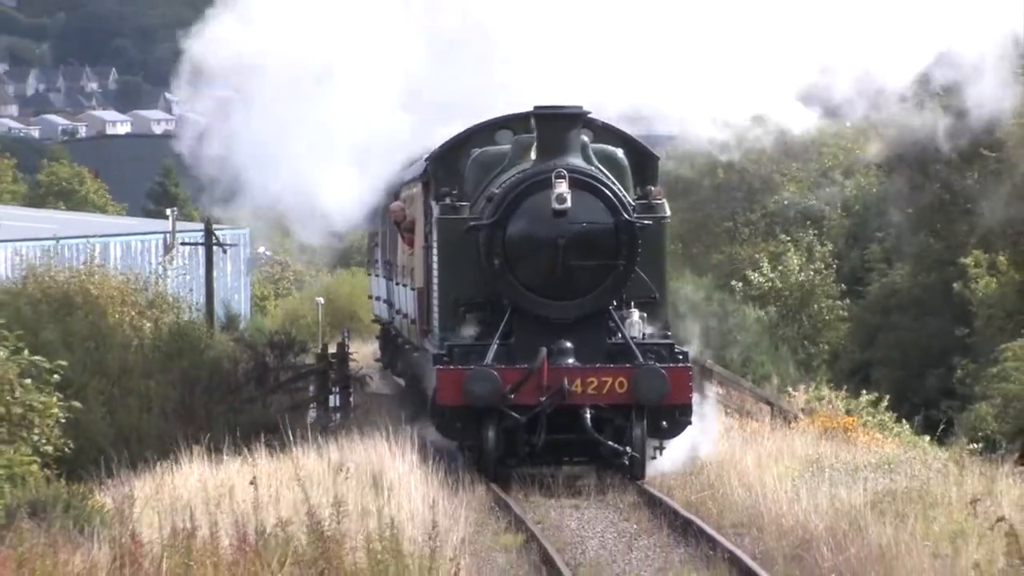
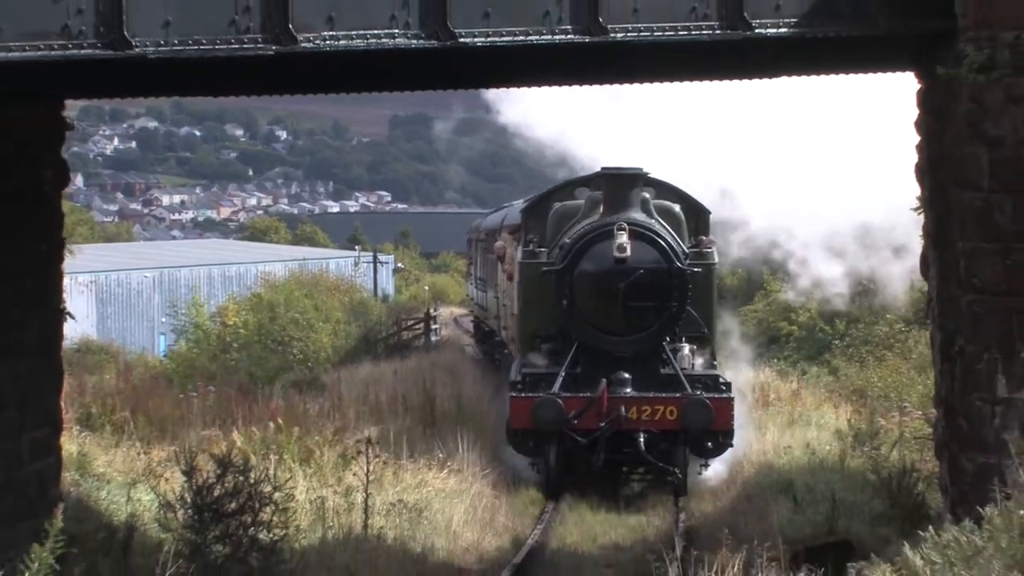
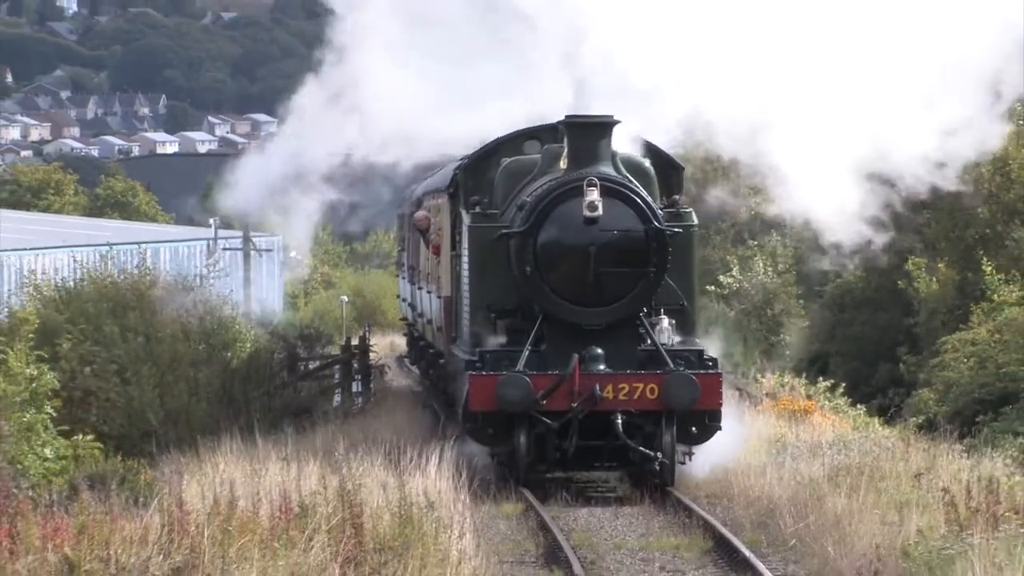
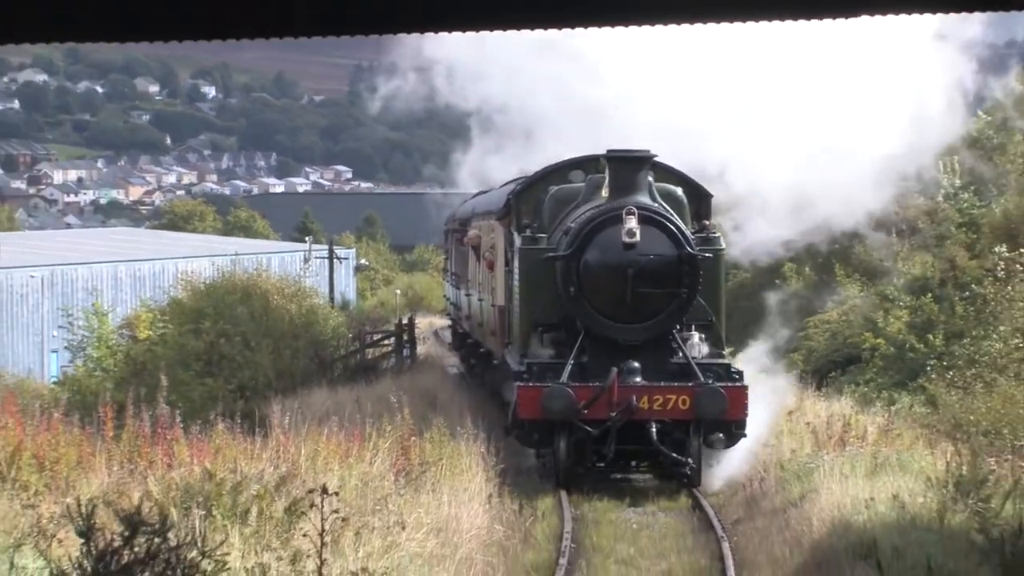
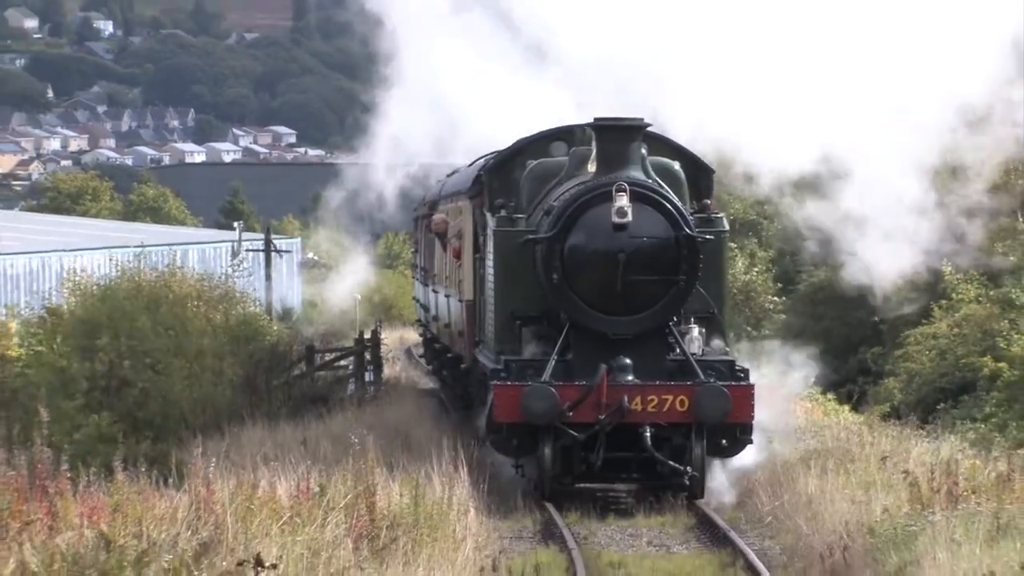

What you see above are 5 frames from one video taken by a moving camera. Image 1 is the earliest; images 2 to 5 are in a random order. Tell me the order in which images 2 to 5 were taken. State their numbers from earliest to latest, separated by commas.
3, 5, 4, 2
